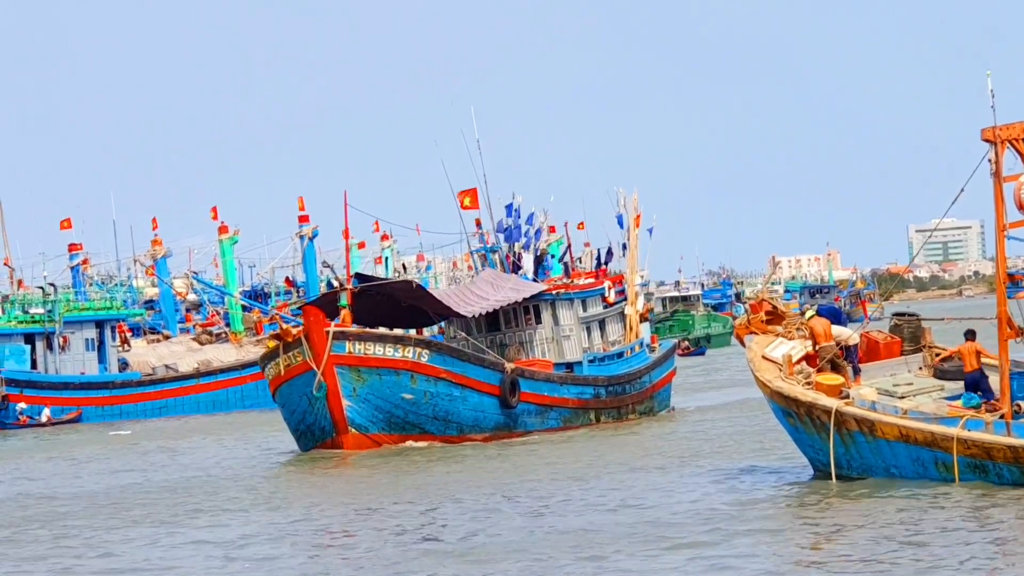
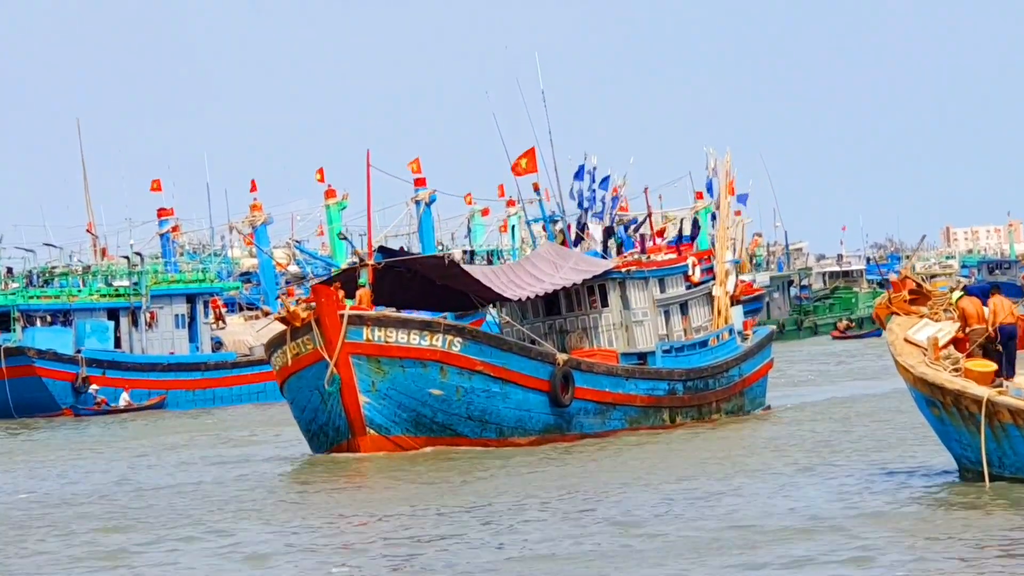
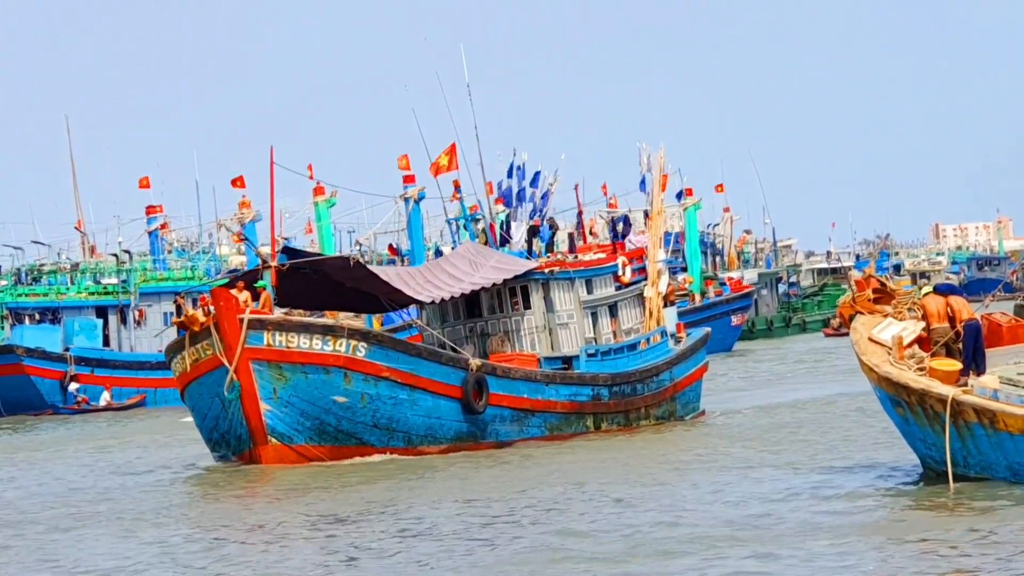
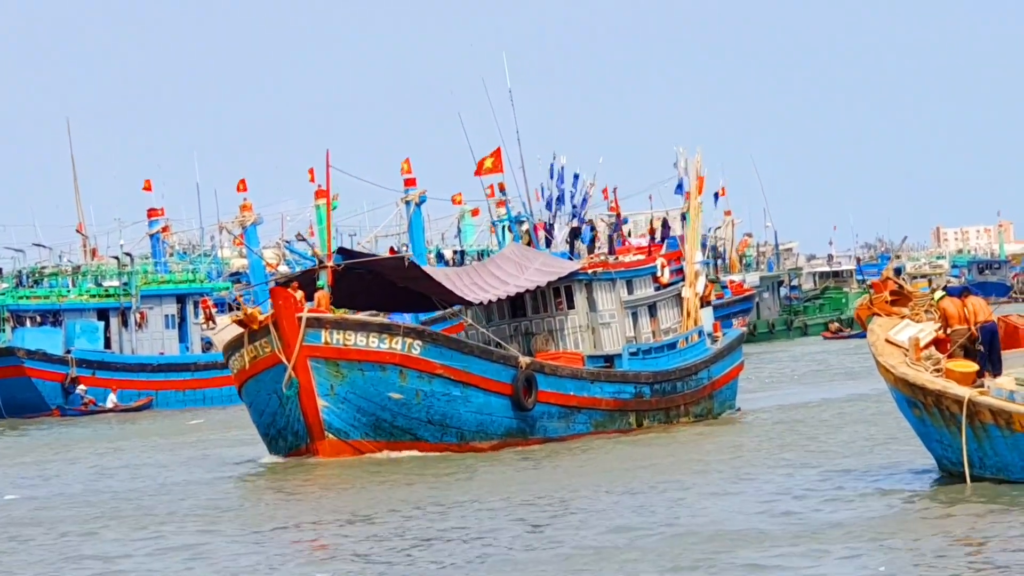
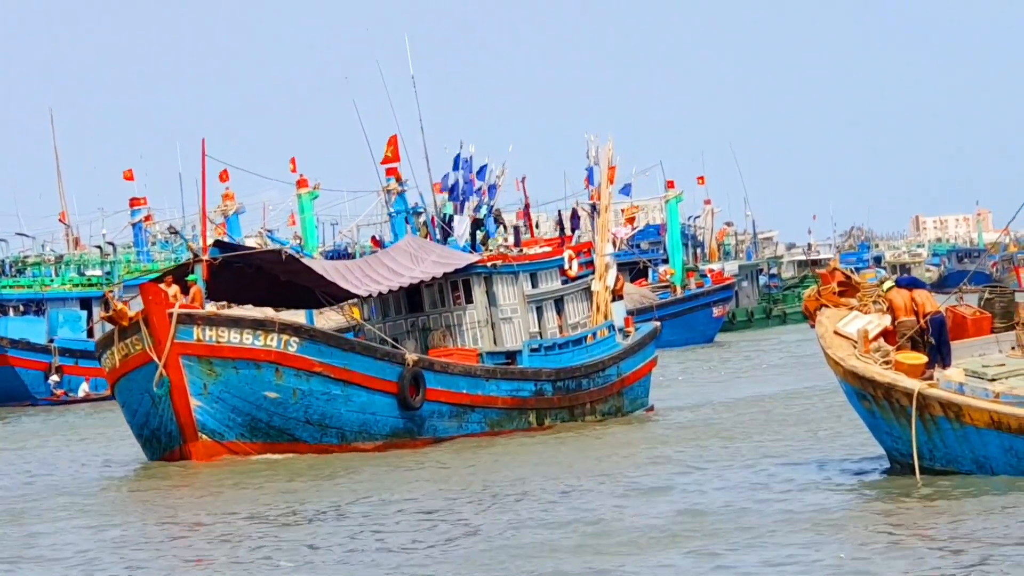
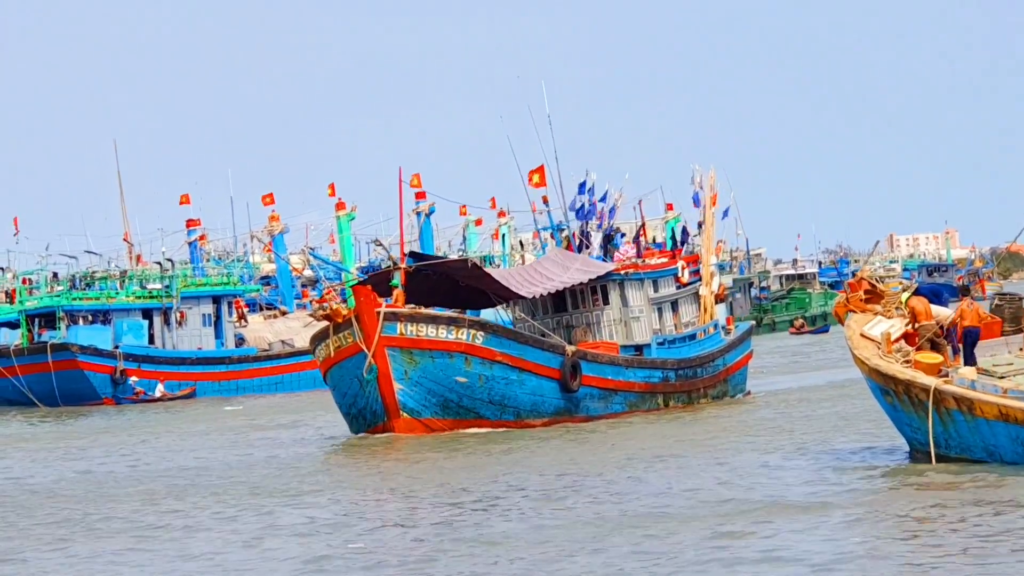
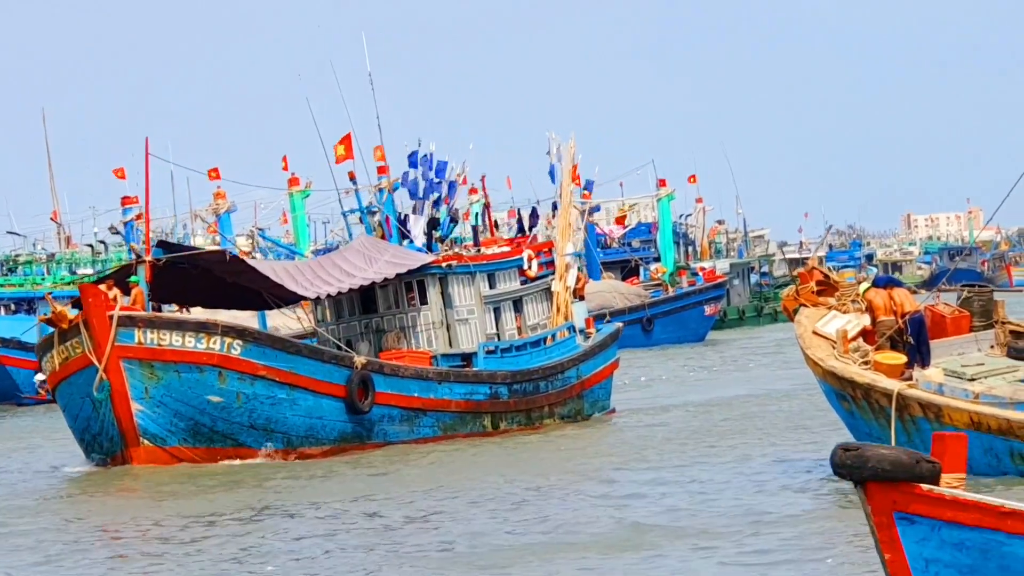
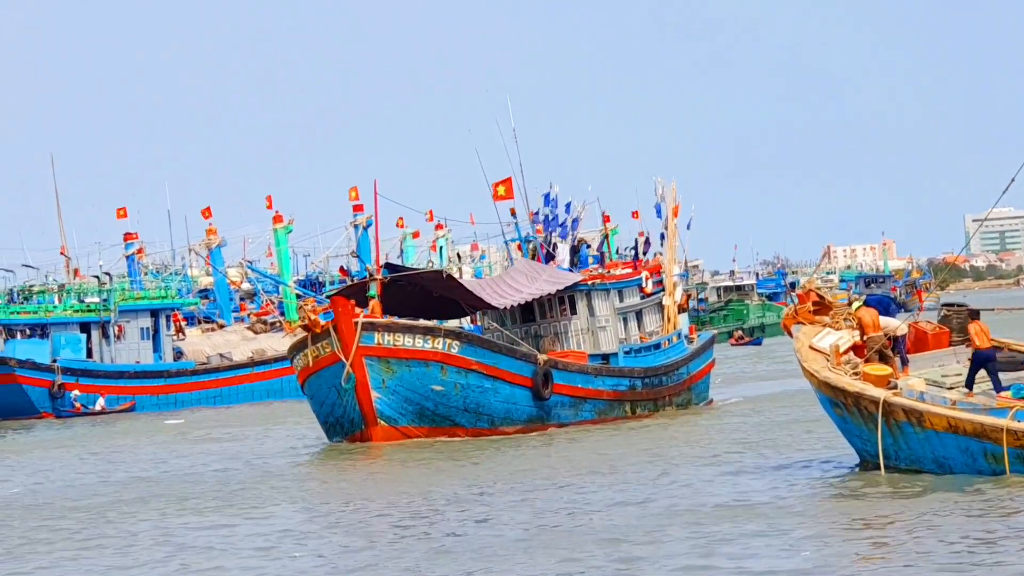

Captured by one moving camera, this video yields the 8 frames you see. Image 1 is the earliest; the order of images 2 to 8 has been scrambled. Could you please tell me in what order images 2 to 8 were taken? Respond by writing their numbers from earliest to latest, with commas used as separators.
8, 6, 2, 4, 3, 5, 7
